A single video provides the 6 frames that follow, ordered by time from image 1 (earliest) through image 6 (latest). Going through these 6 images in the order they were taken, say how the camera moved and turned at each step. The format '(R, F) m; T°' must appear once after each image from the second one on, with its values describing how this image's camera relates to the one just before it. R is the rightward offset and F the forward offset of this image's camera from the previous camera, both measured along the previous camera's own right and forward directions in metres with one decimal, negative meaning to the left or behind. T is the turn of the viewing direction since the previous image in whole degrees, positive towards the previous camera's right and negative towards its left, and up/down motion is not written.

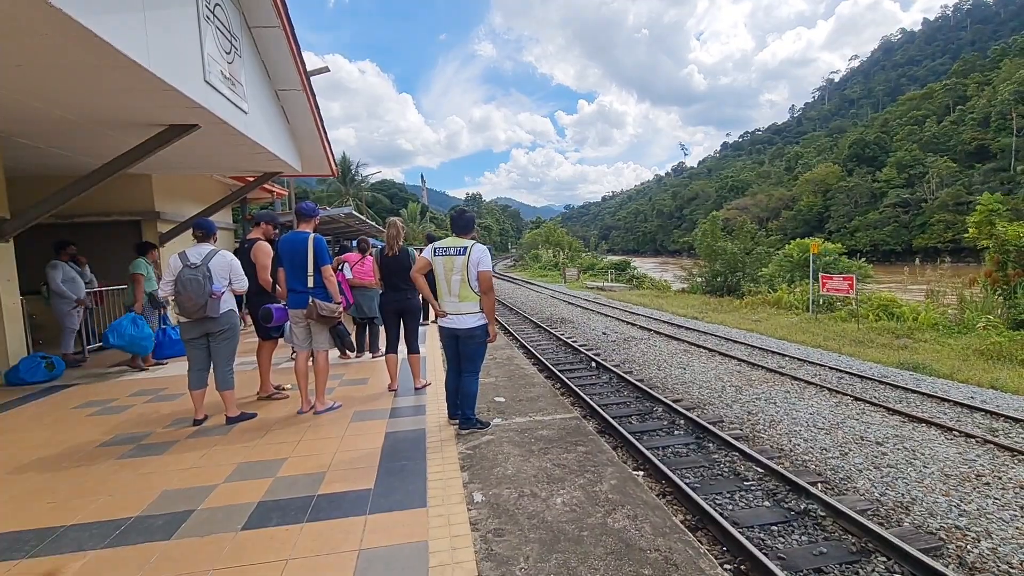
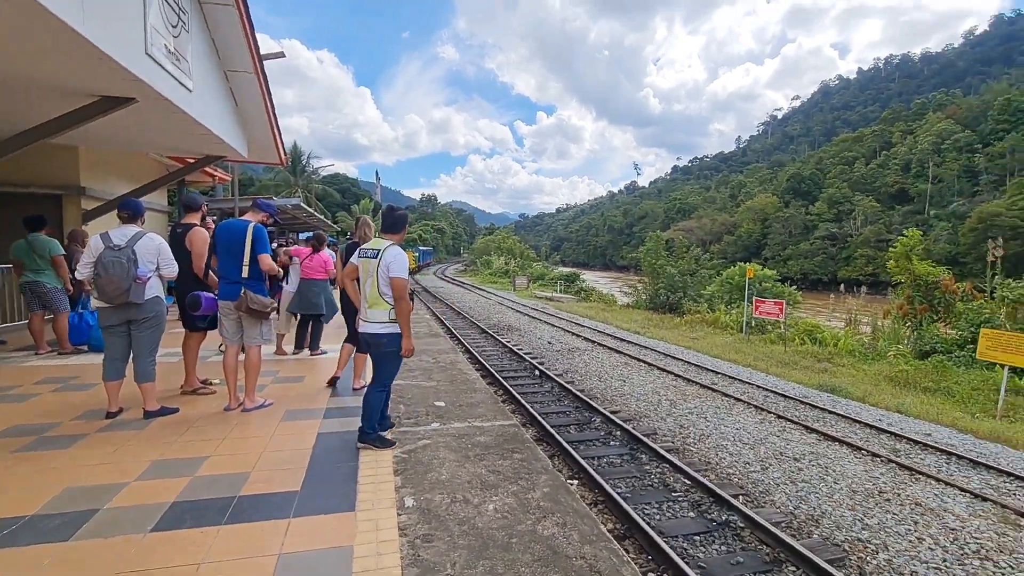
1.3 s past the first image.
(0.0, 0.0) m; +6°
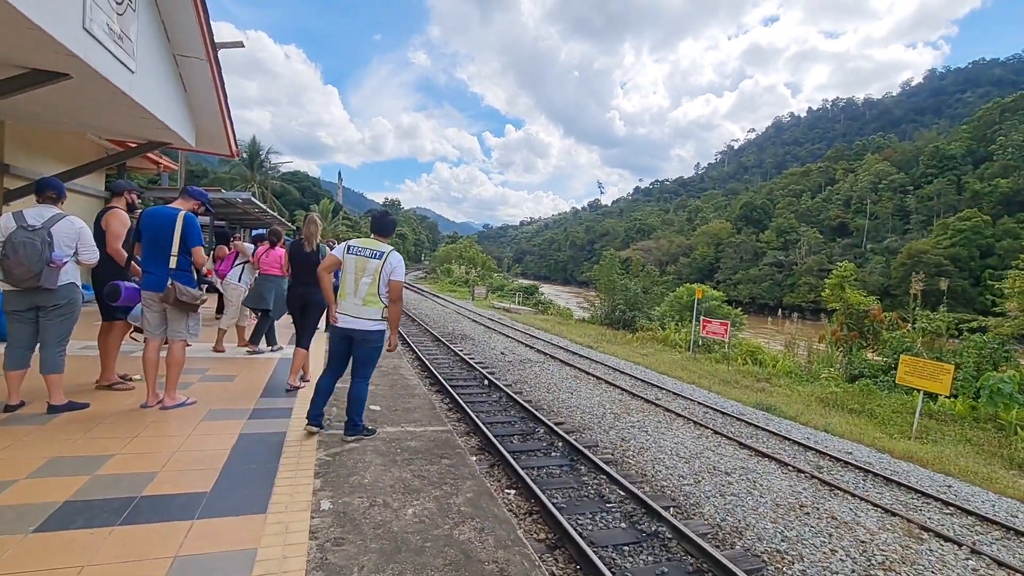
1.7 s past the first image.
(+0.1, 0.0) m; +5°
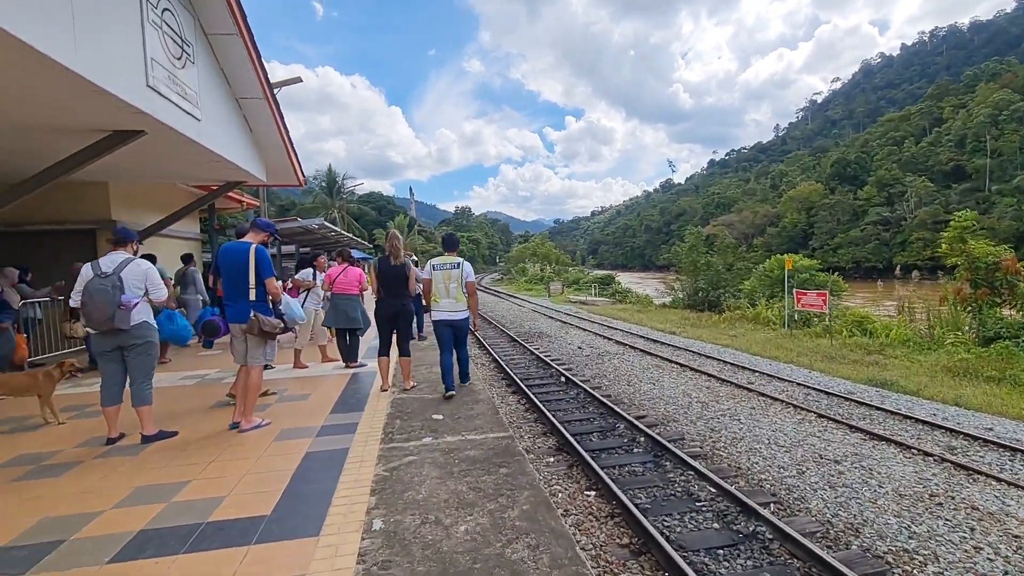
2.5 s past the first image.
(+0.2, +0.2) m; -9°
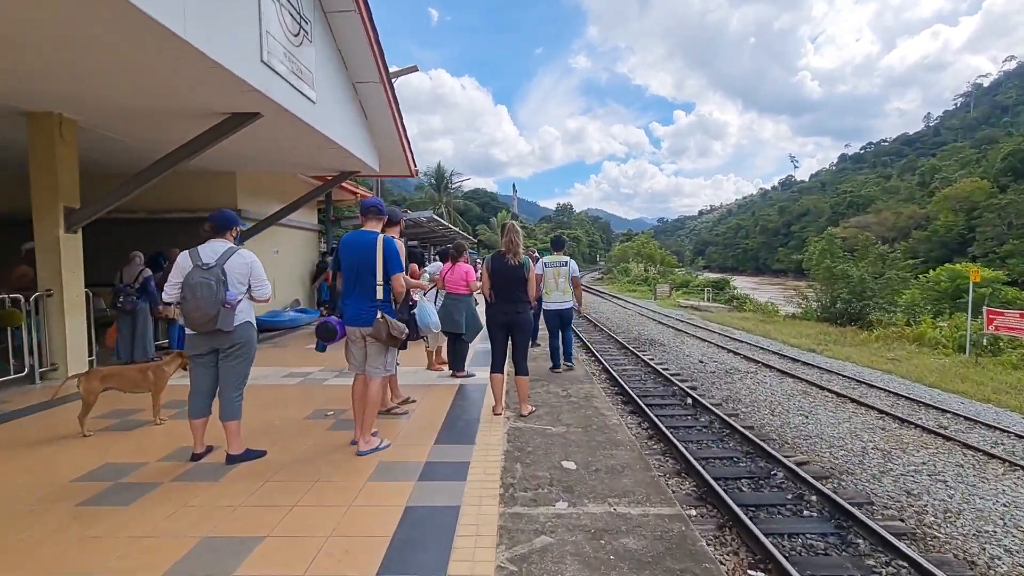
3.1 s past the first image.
(-0.4, +0.9) m; -11°
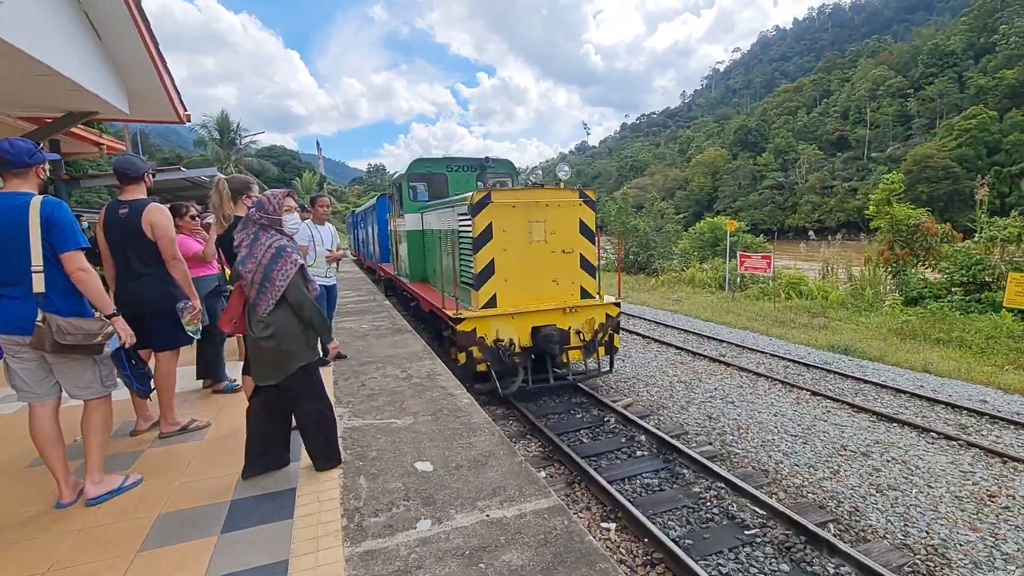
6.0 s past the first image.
(-0.1, +0.5) m; +20°
